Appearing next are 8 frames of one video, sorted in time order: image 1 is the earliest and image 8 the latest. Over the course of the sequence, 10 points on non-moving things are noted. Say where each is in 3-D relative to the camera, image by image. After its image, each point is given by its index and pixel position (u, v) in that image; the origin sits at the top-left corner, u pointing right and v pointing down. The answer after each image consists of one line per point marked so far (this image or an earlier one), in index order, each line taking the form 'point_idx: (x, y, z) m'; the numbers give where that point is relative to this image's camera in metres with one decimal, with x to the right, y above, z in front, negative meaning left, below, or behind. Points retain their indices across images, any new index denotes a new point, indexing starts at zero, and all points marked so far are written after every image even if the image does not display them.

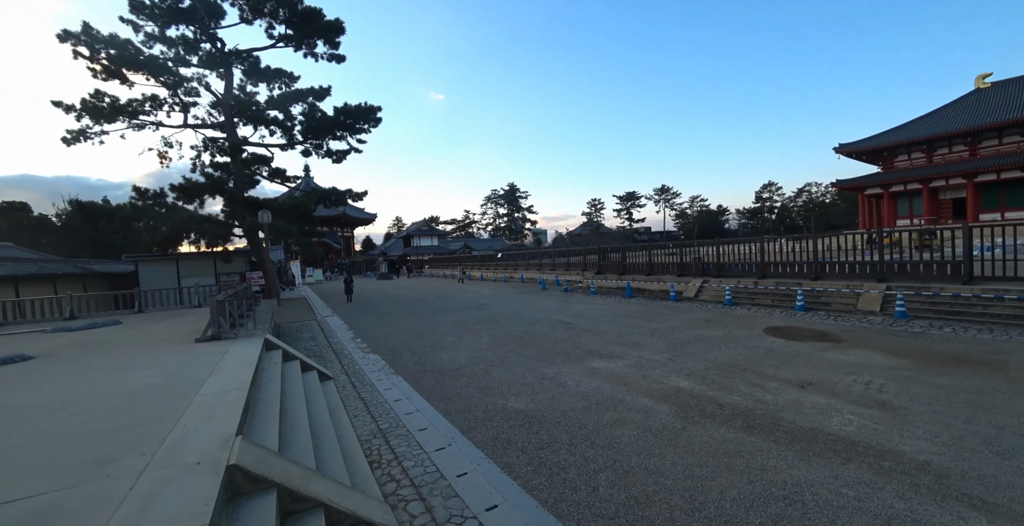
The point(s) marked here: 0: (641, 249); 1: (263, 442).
0: (+6.8, +0.7, +19.7) m
1: (-2.1, -1.5, +3.2) m
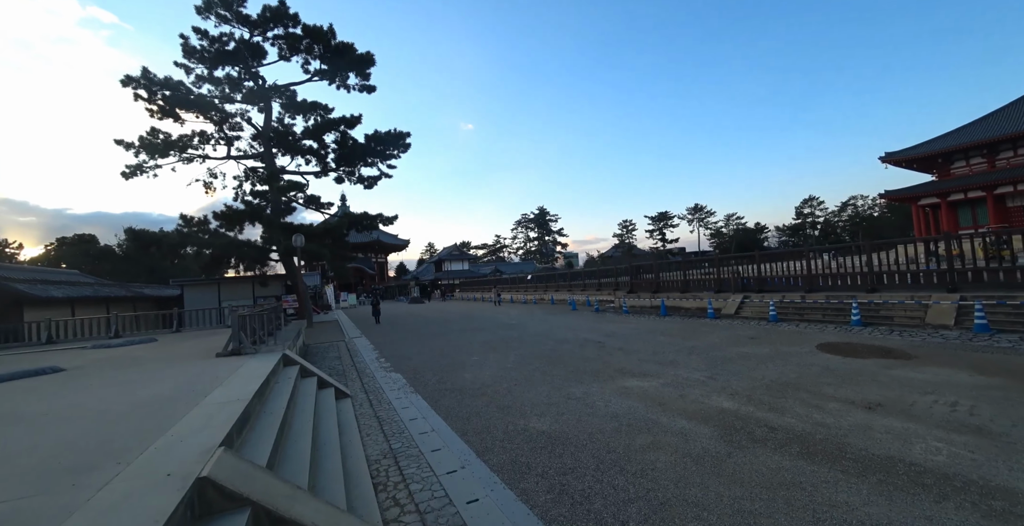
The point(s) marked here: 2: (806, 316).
0: (+8.1, -0.1, +18.9) m
1: (-2.0, -1.5, +2.9) m
2: (+9.3, -1.7, +12.1) m
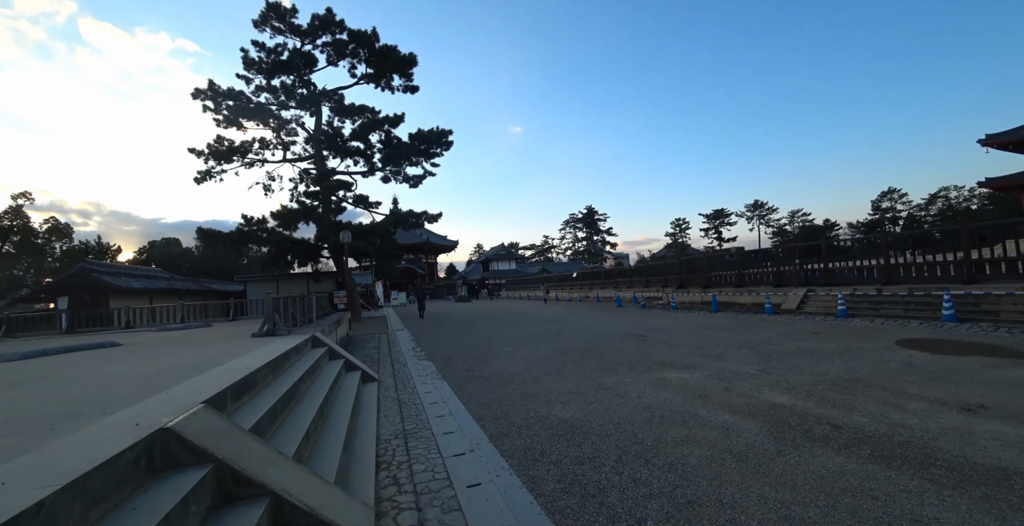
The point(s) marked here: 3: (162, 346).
0: (+9.9, +0.2, +17.4) m
1: (-2.0, -1.2, +2.8) m
2: (+10.3, -1.4, +10.6) m
3: (-6.1, -1.5, +6.6) m
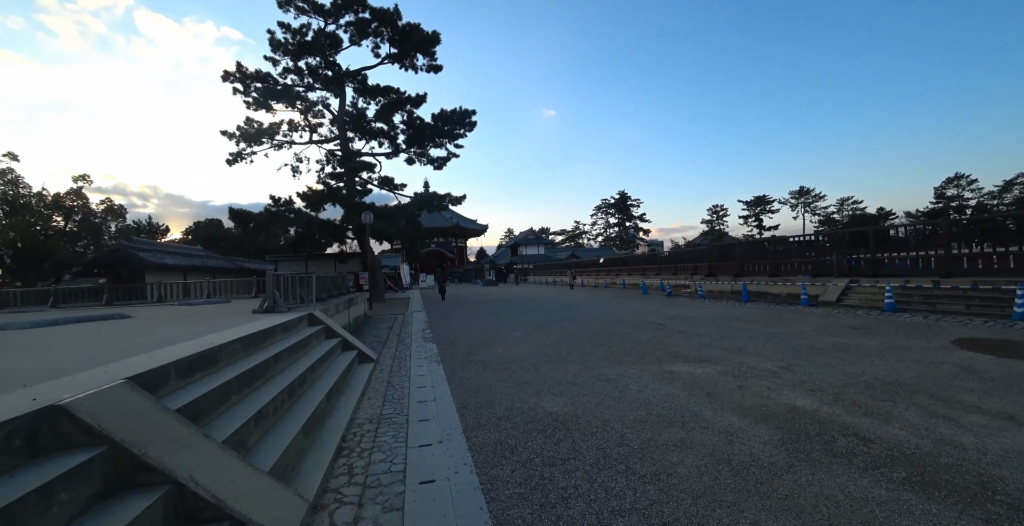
0: (+10.7, +0.7, +16.2) m
1: (-2.3, -0.9, +2.6) m
2: (+10.5, -1.1, +9.4) m
3: (-6.1, -1.0, +6.7) m
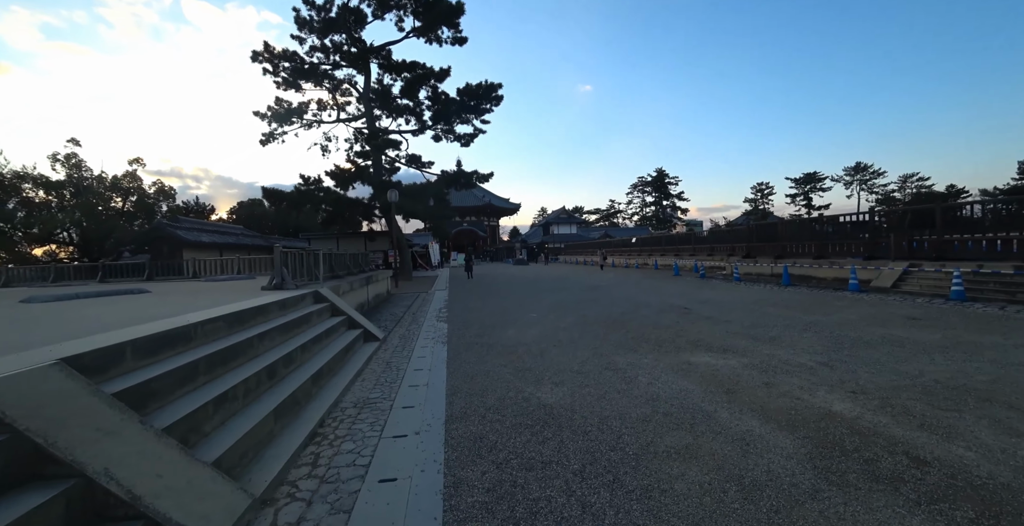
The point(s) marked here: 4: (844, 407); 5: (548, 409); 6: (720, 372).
0: (+11.6, +1.4, +14.8) m
1: (-2.5, -0.8, +2.4) m
2: (+10.9, -0.7, +8.1) m
3: (-5.9, -0.6, +6.8) m
4: (+2.7, -1.2, +3.2) m
5: (+0.3, -1.4, +3.6) m
6: (+2.3, -1.2, +4.2) m
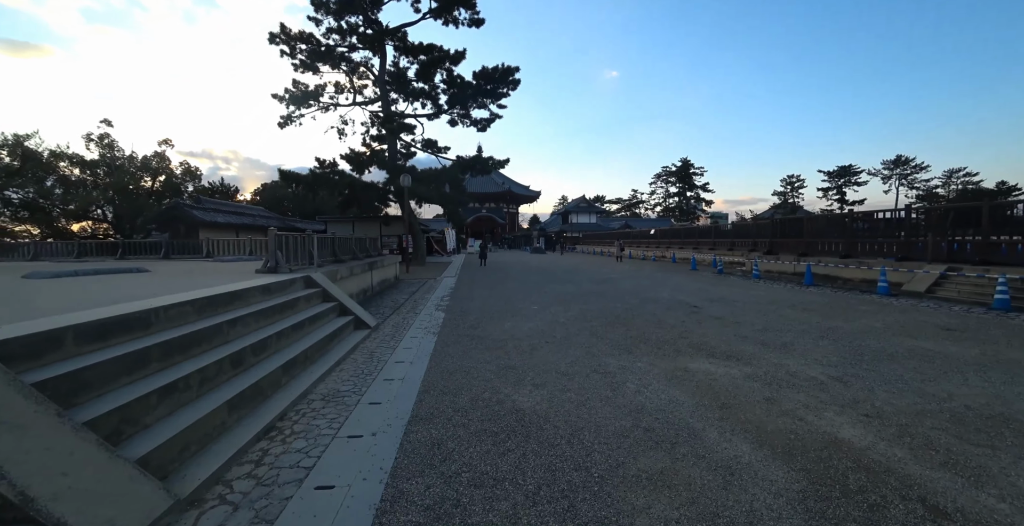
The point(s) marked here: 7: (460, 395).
0: (+12.0, +1.5, +13.9) m
1: (-2.8, -0.7, +2.2) m
2: (+10.8, -0.8, +7.3) m
3: (-6.0, -0.2, +6.8) m
4: (+2.5, -1.2, +2.7) m
5: (+0.1, -1.3, +3.3) m
6: (+2.1, -1.2, +3.8) m
7: (-0.5, -1.3, +3.8) m
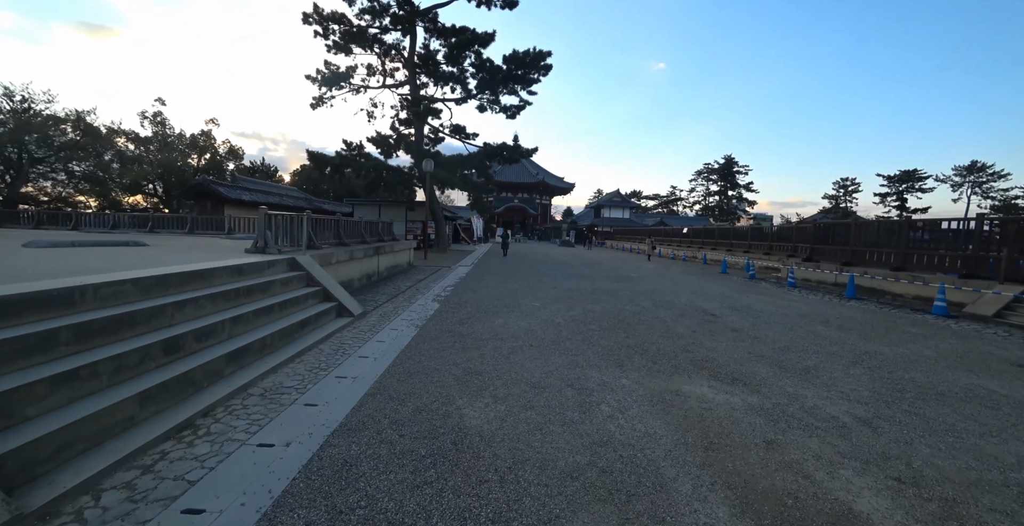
0: (+12.5, +1.1, +12.4) m
1: (-3.3, -0.5, +2.0) m
2: (+10.7, -1.3, +6.0) m
3: (-6.1, +0.2, +6.8) m
4: (+2.0, -1.3, +2.1) m
5: (-0.4, -1.3, +2.8) m
6: (+1.7, -1.3, +3.2) m
7: (-0.9, -1.2, +3.3) m
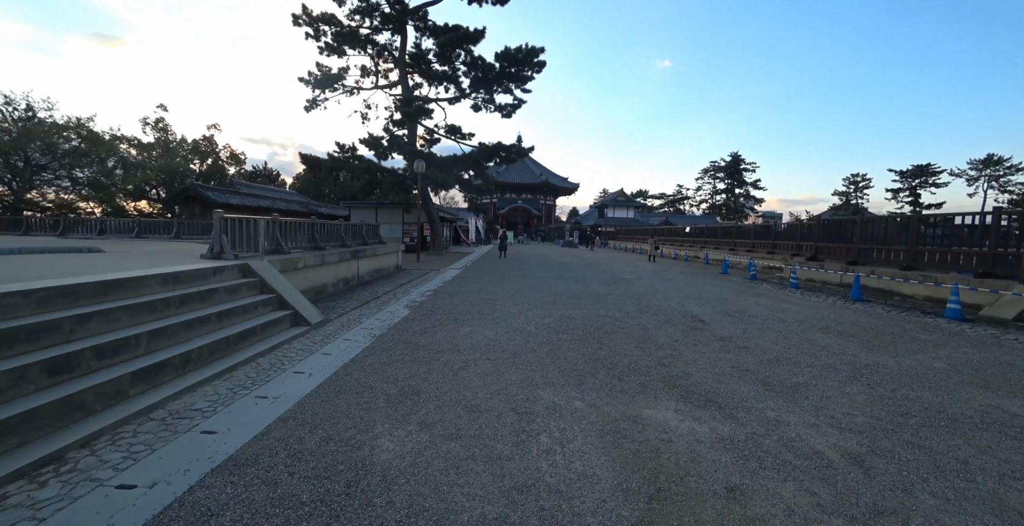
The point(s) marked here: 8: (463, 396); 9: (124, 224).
0: (+12.1, +1.1, +11.7) m
1: (-3.9, -0.5, +1.6) m
2: (+10.2, -1.3, +5.3) m
3: (-6.6, +0.1, +6.4) m
4: (+1.4, -1.3, +1.6) m
5: (-0.9, -1.3, +2.3) m
6: (+1.1, -1.3, +2.7) m
7: (-1.4, -1.3, +2.9) m
8: (-0.4, -1.2, +3.5) m
9: (-15.5, +1.6, +15.1) m
